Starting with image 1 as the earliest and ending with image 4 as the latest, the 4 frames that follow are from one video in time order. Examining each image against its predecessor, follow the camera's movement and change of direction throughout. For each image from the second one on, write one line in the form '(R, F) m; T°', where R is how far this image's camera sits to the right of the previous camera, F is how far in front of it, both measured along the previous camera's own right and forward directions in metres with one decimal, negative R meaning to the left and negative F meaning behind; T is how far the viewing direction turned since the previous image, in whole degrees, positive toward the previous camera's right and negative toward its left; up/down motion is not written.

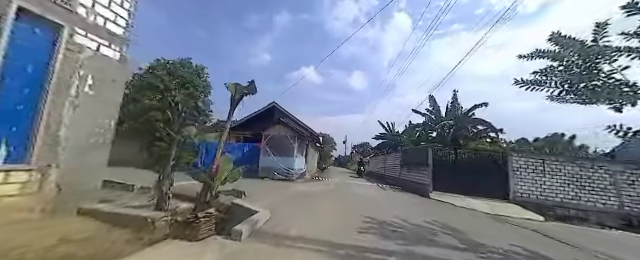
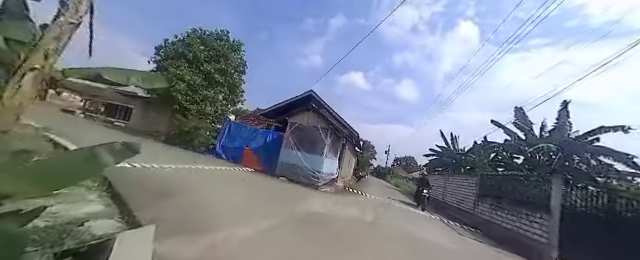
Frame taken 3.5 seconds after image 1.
(-0.1, +3.8) m; -12°
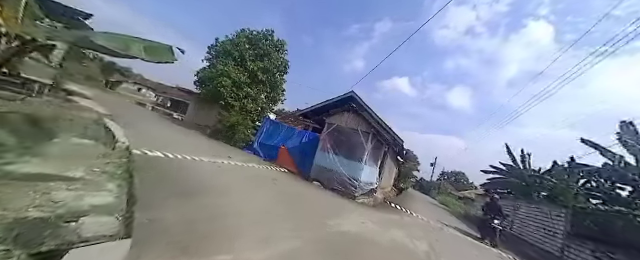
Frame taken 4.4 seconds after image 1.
(-0.1, +1.0) m; -11°
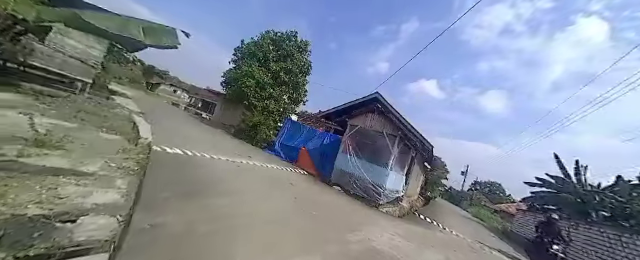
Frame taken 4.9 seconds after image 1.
(0.0, +0.5) m; -6°
